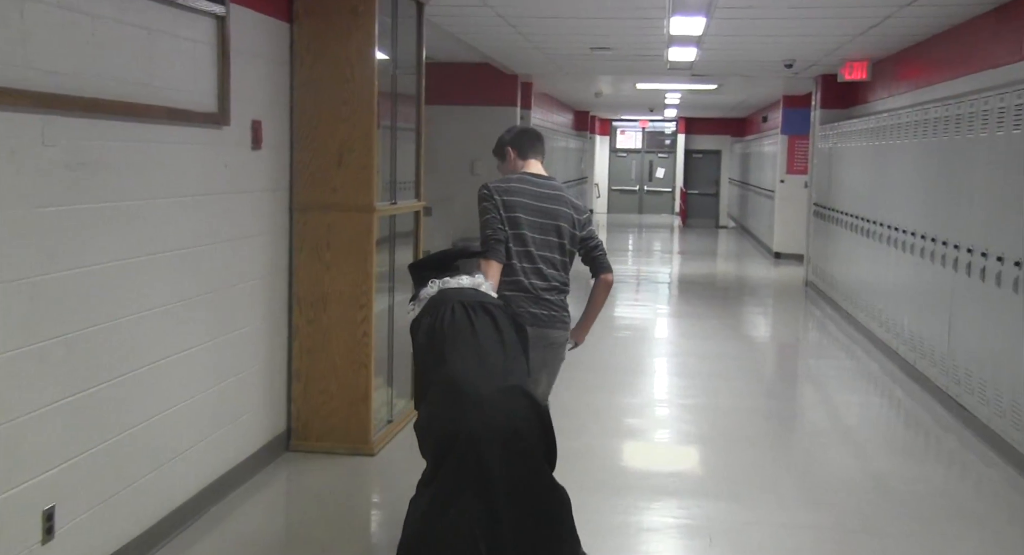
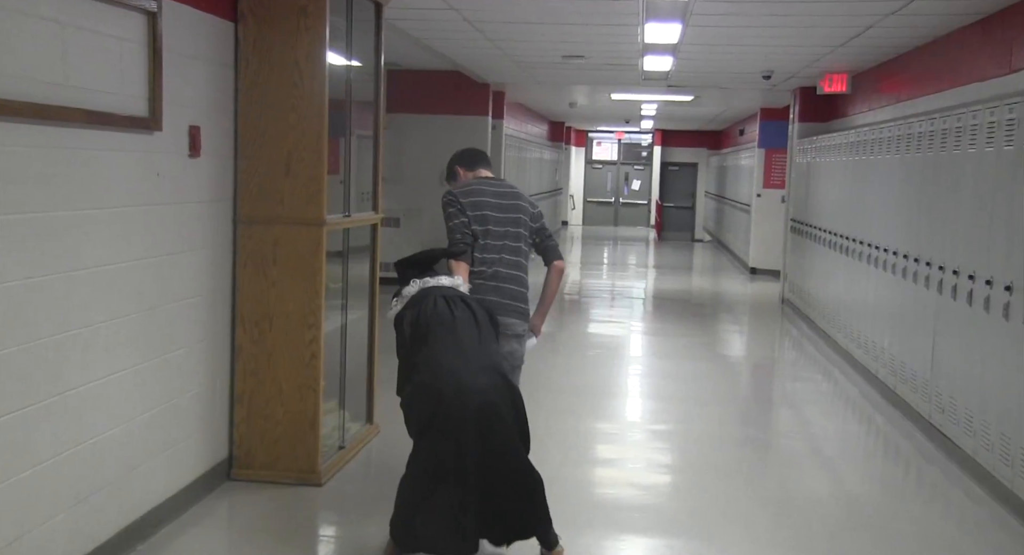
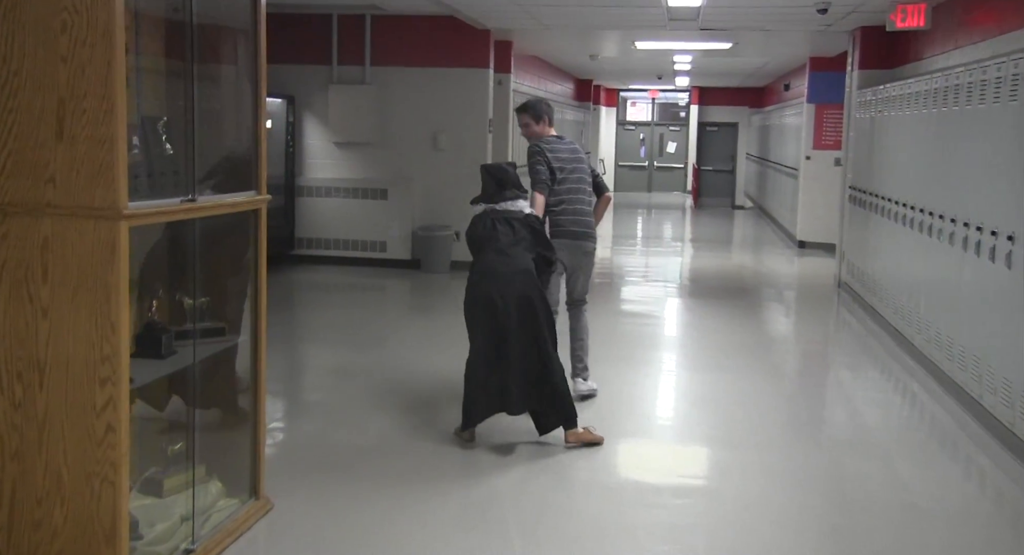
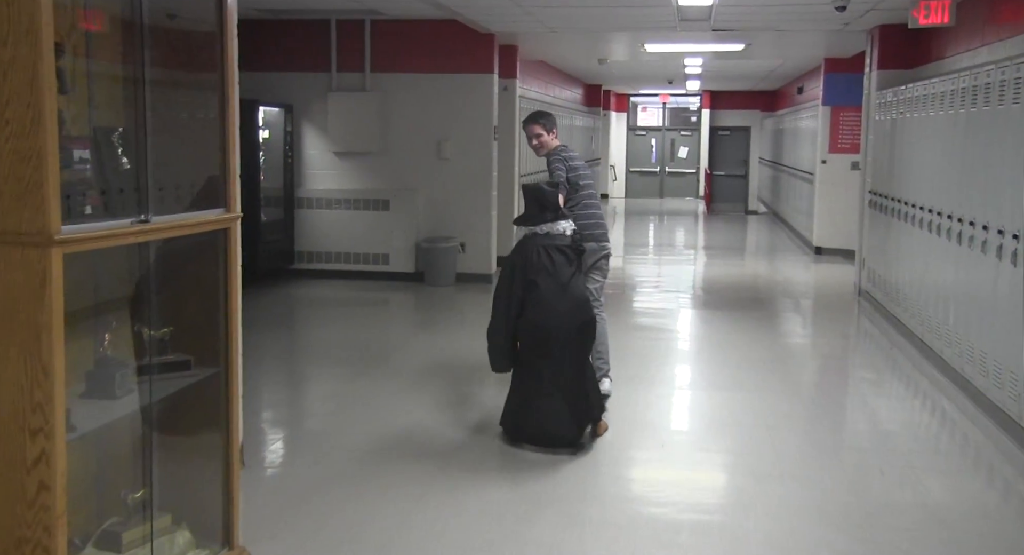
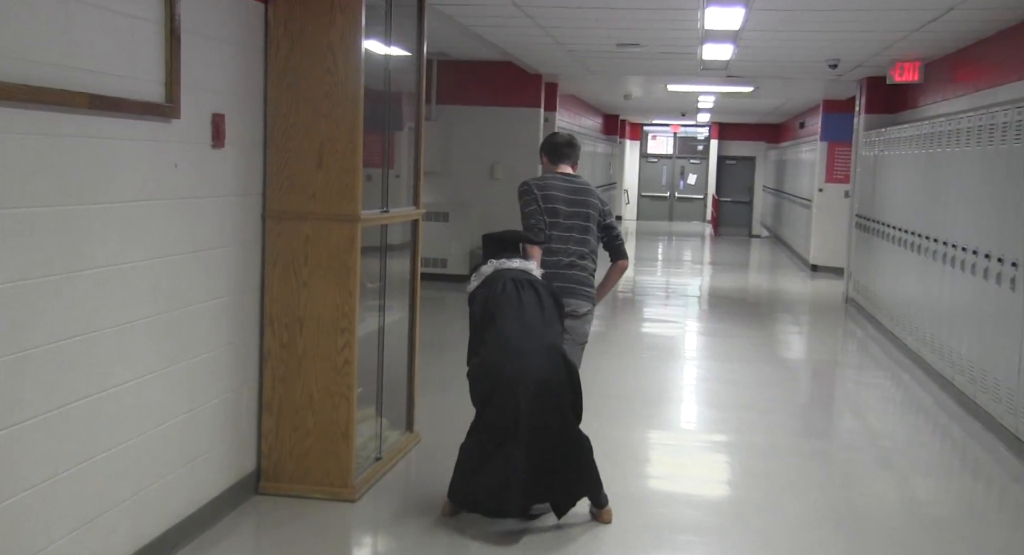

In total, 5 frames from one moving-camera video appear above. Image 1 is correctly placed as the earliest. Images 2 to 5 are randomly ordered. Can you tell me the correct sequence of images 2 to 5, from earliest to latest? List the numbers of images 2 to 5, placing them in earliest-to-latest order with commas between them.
2, 5, 3, 4
